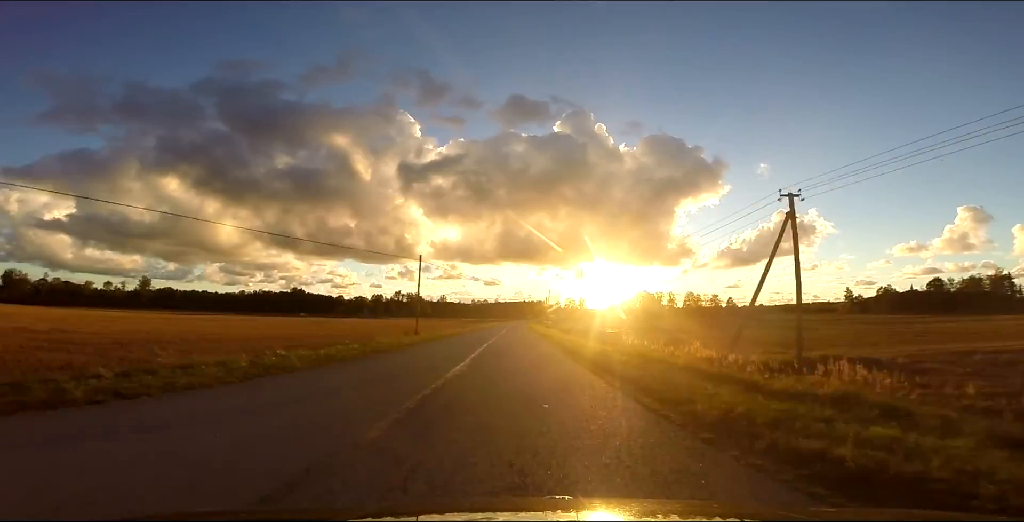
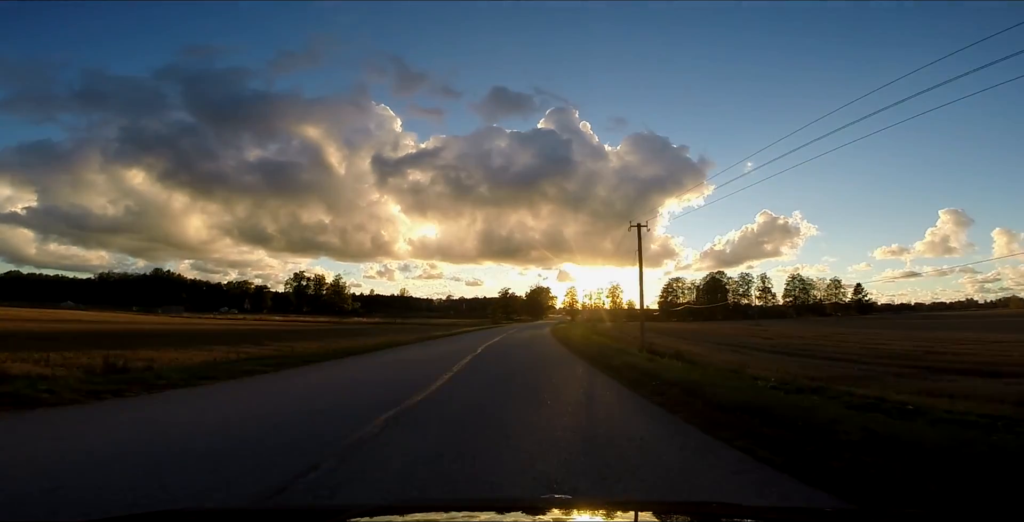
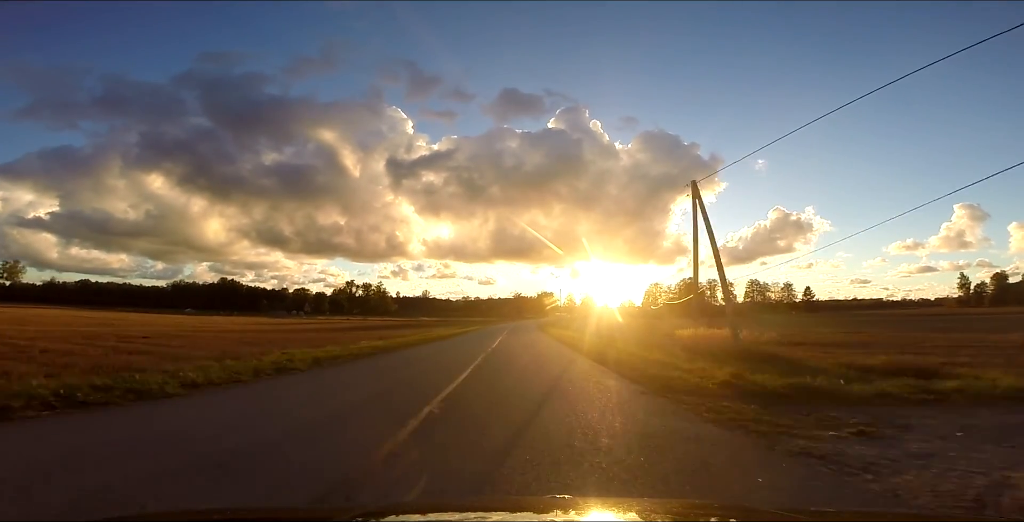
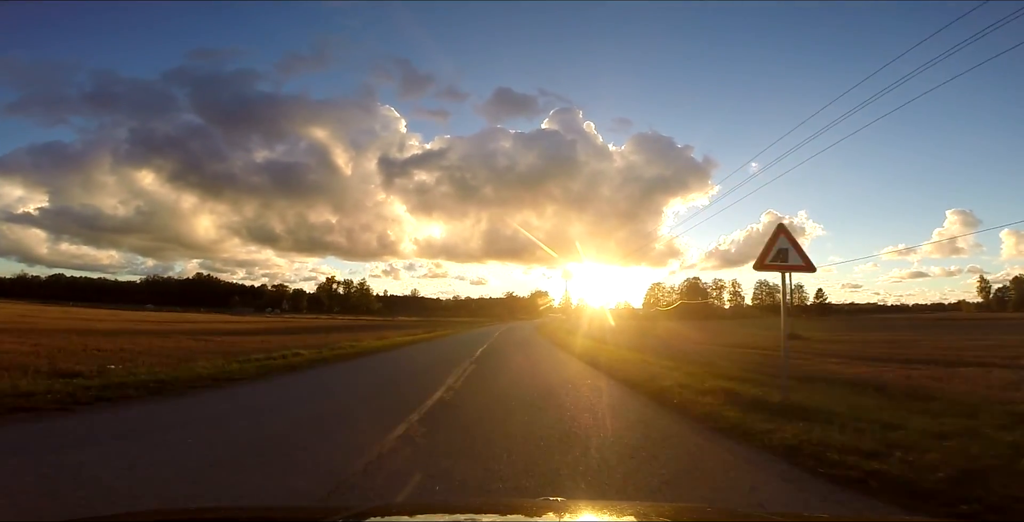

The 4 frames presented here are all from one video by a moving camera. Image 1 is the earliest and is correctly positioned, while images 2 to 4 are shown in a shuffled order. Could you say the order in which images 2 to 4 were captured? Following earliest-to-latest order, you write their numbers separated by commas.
3, 4, 2
